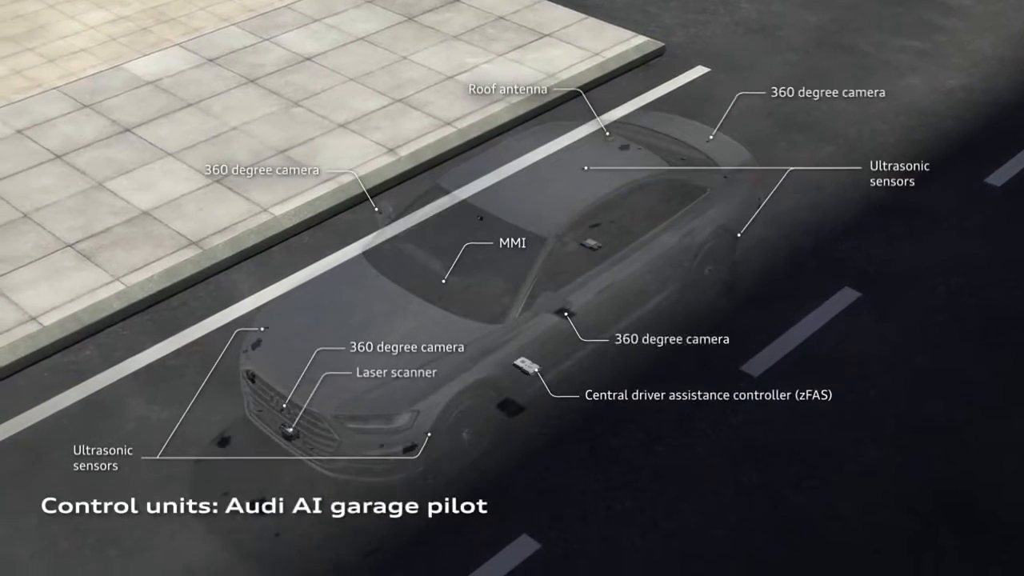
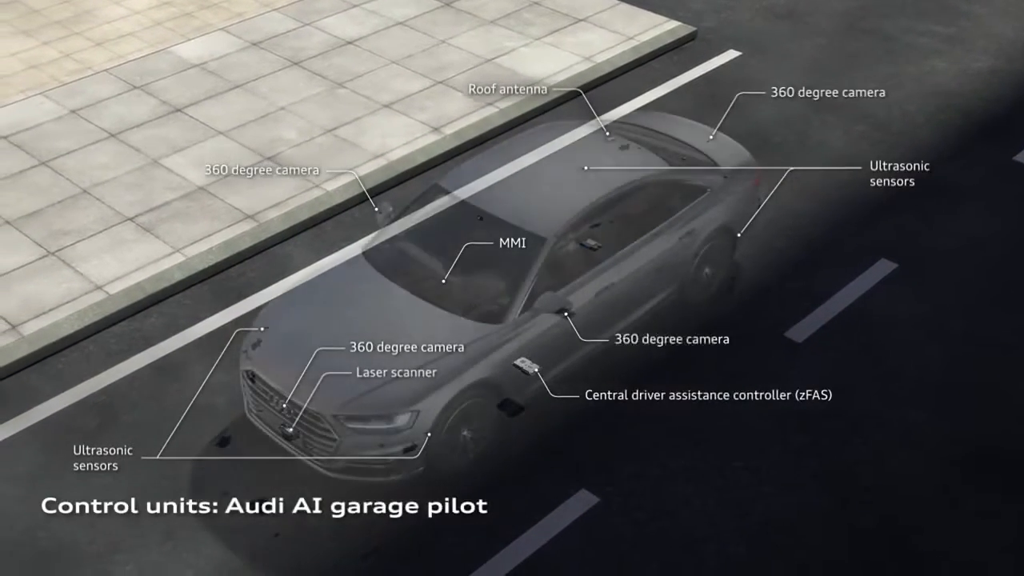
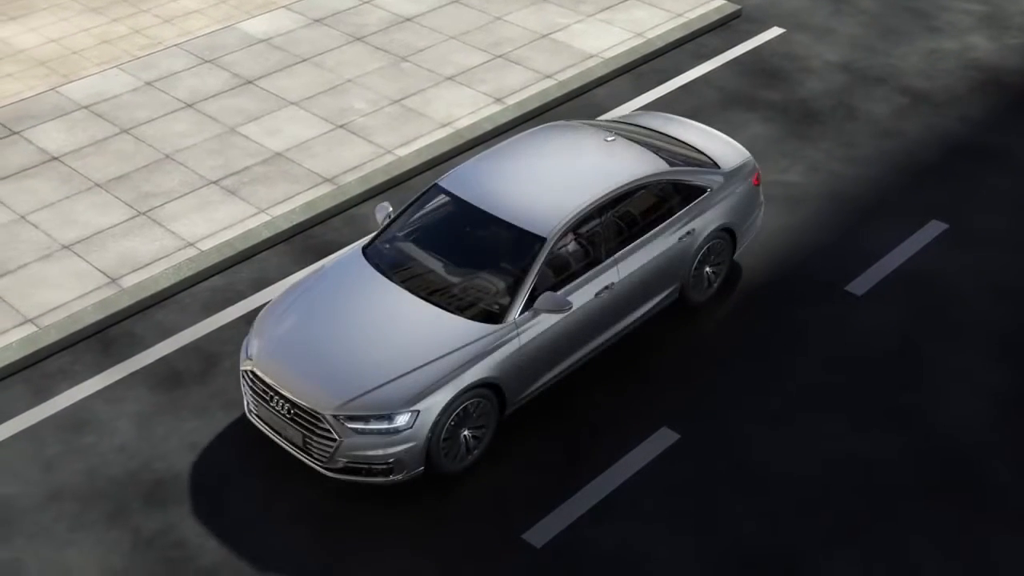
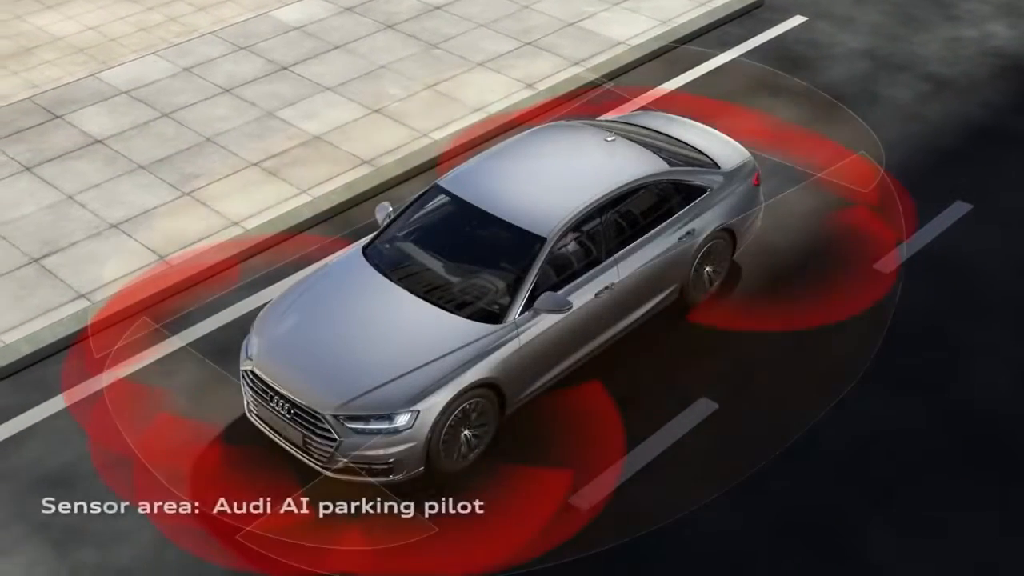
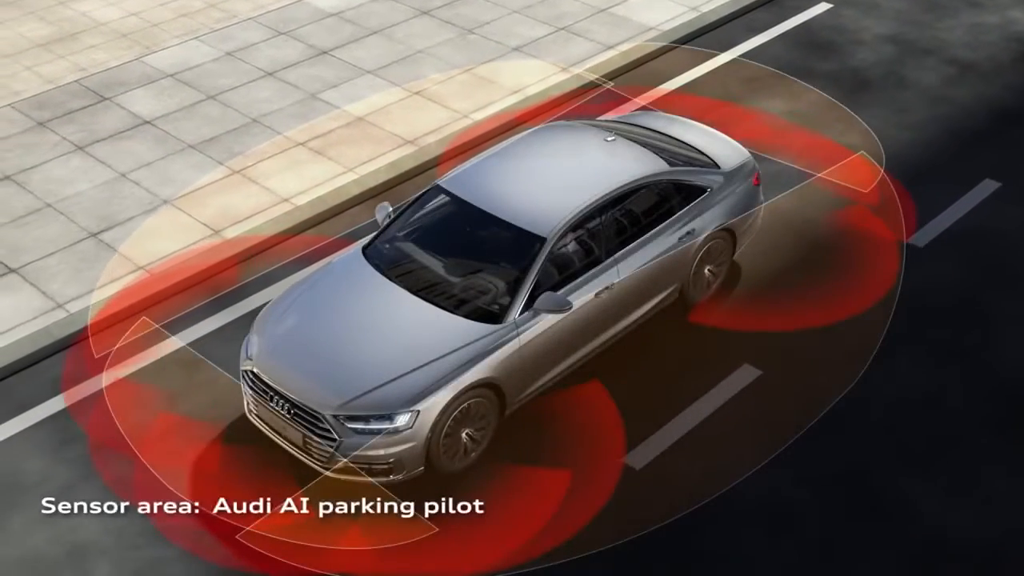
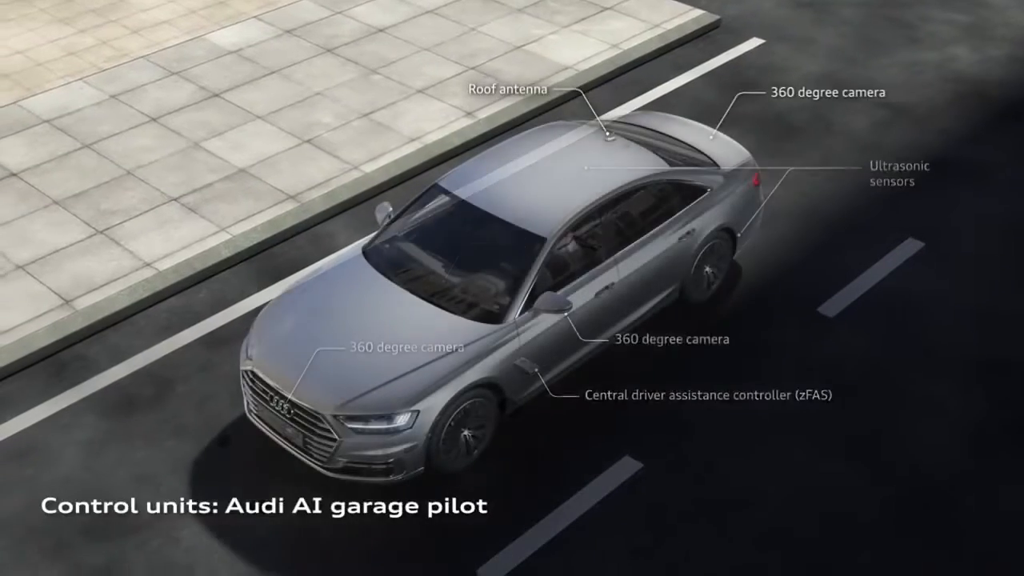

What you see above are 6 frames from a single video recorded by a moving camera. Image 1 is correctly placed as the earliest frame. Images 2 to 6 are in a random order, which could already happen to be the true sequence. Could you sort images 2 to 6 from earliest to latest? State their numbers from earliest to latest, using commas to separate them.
2, 6, 3, 4, 5
